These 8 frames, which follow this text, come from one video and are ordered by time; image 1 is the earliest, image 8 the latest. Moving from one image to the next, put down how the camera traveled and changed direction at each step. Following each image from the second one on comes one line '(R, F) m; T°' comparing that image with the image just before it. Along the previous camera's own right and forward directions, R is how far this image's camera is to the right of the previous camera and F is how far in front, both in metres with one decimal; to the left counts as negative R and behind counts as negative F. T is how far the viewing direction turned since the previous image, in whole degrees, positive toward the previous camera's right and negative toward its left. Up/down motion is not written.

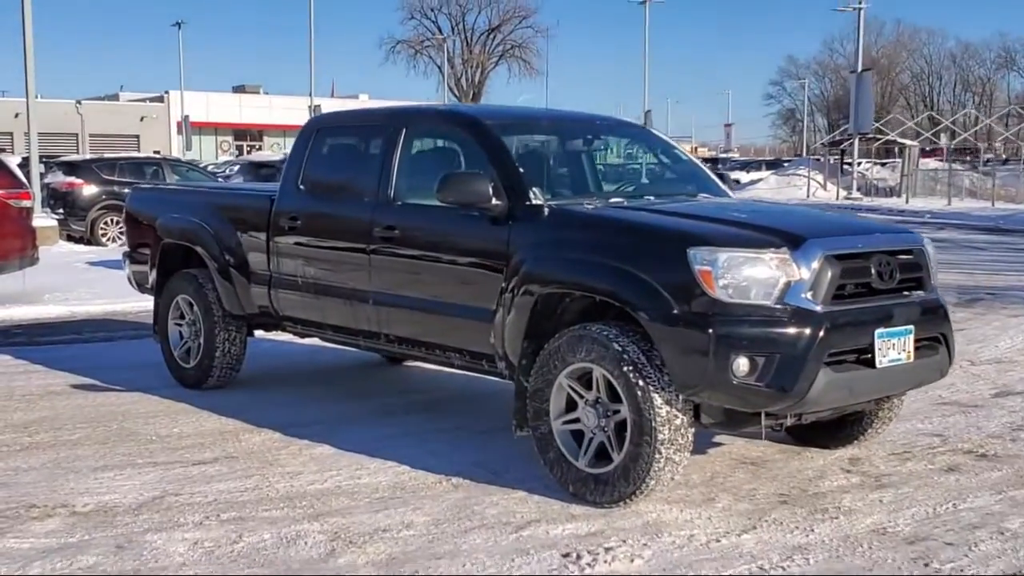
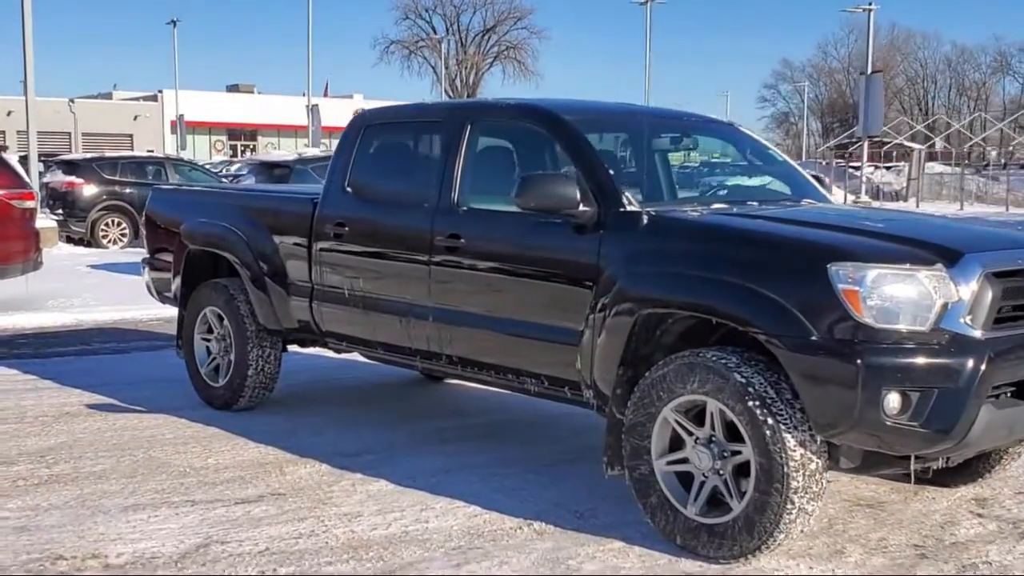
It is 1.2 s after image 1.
(-0.4, +0.7) m; 0°
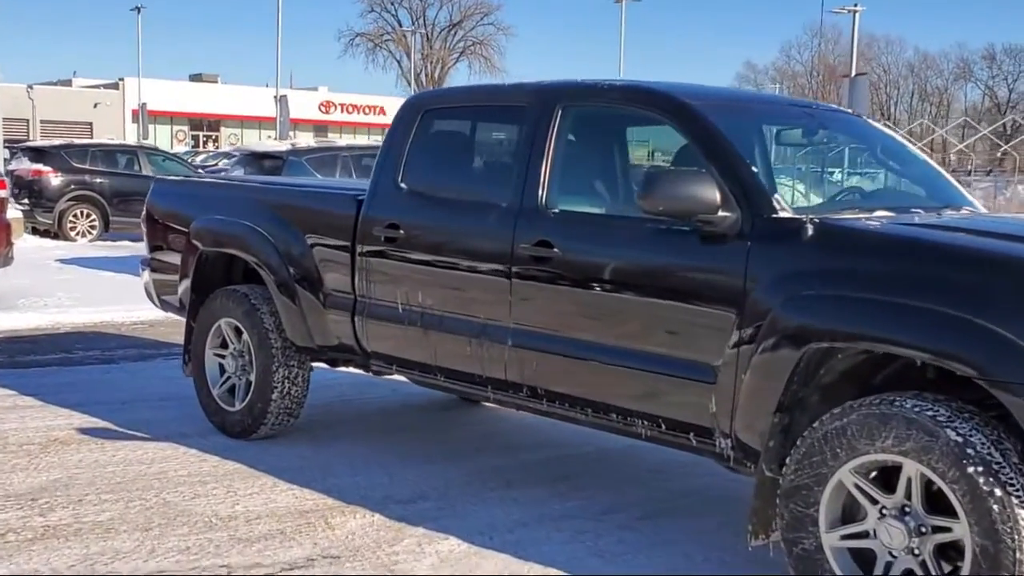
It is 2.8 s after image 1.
(-0.5, +1.0) m; +2°
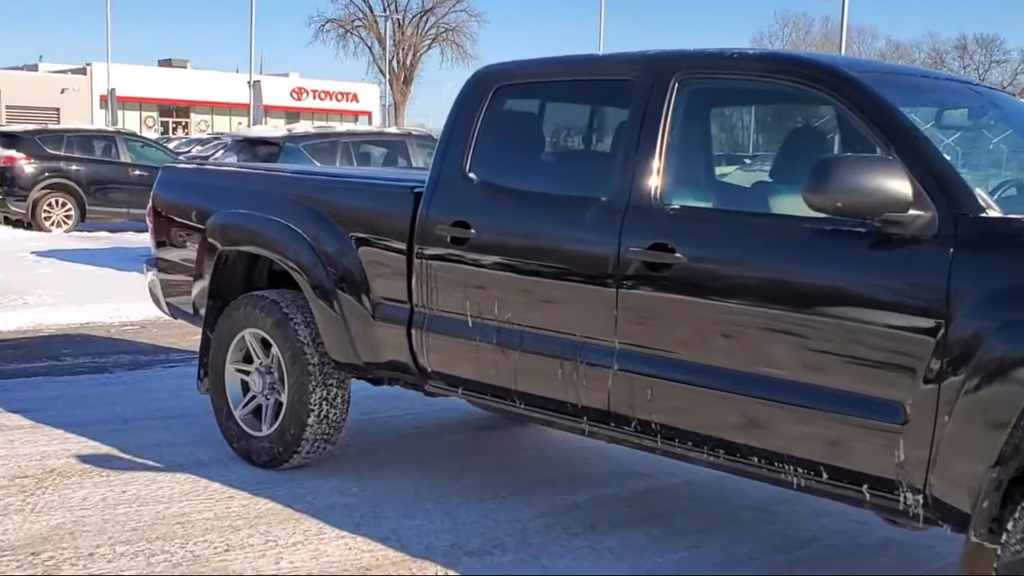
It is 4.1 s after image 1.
(-0.4, +0.8) m; +1°
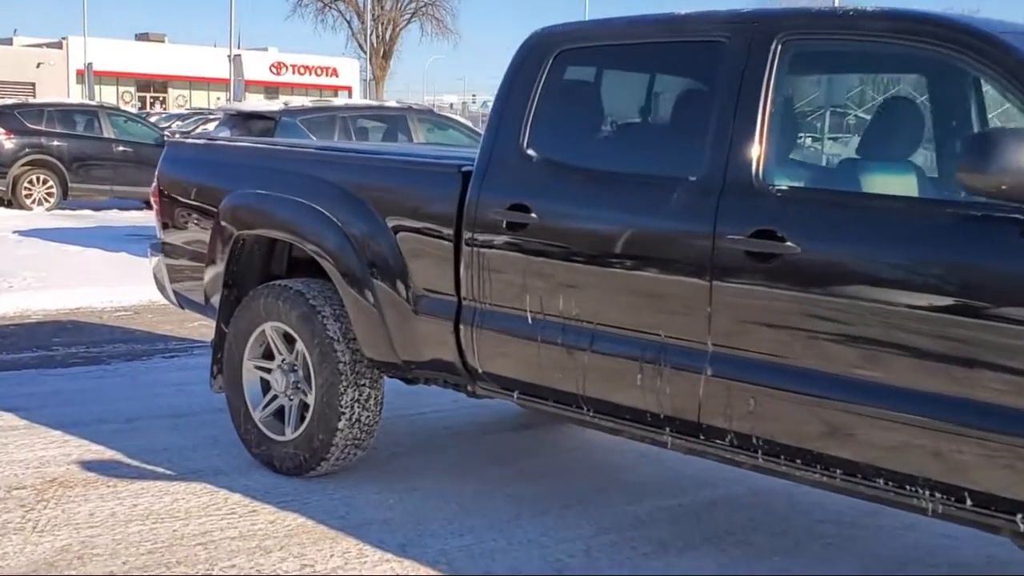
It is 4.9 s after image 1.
(-0.3, +0.5) m; +1°
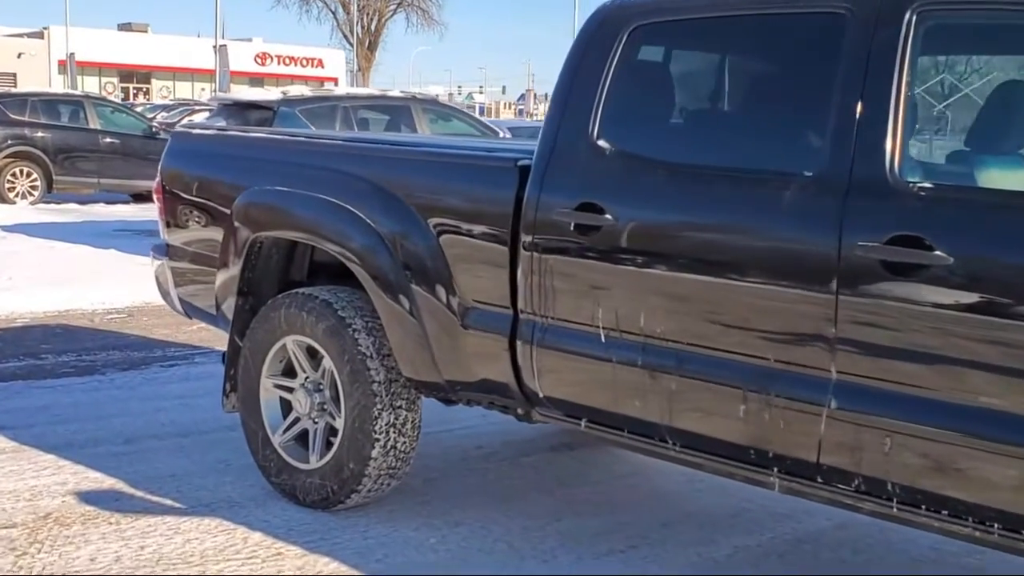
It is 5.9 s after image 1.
(-0.2, +0.5) m; +1°
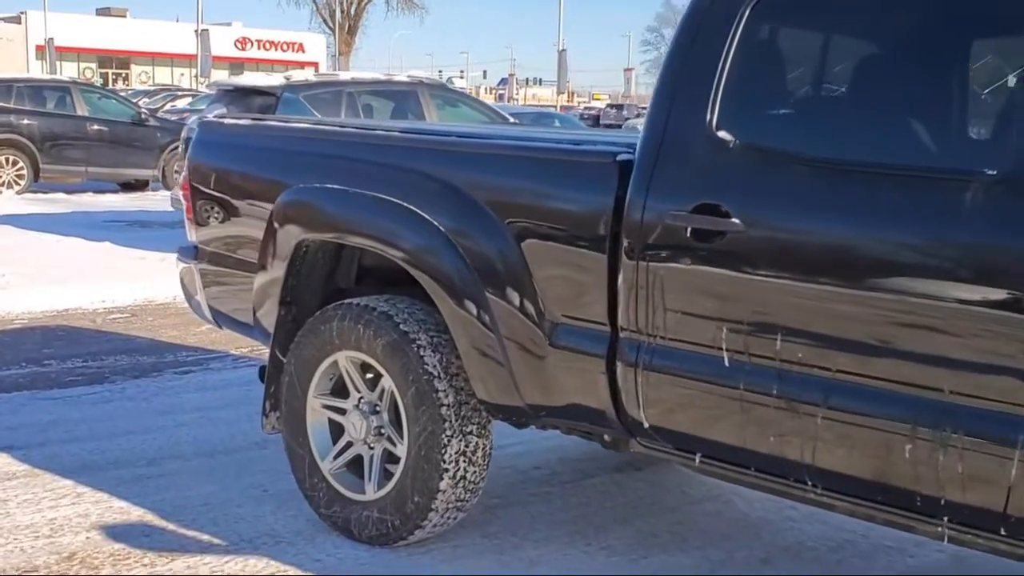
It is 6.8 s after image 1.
(-0.3, +0.5) m; +1°
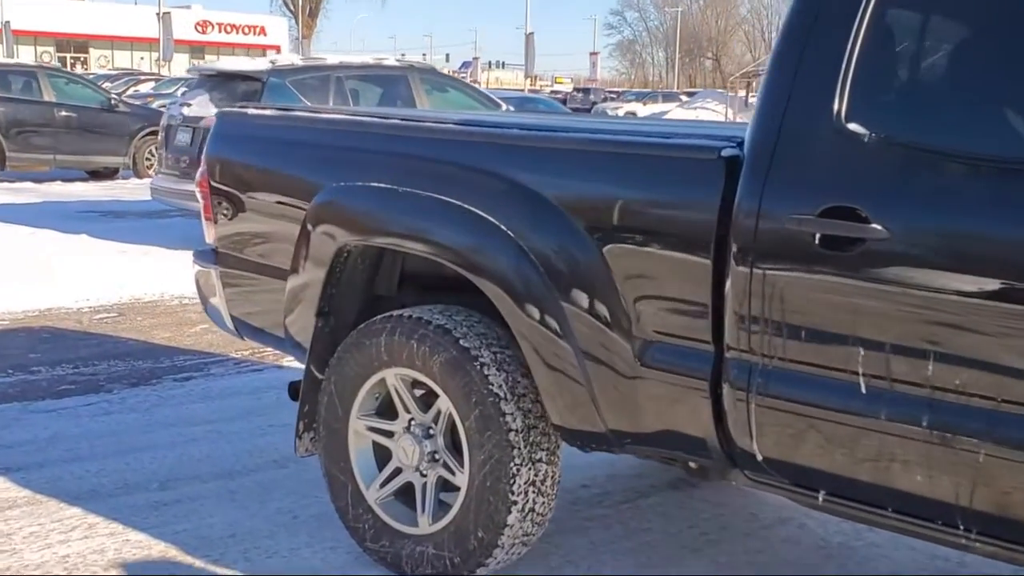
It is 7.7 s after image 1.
(-0.3, +0.4) m; +2°
